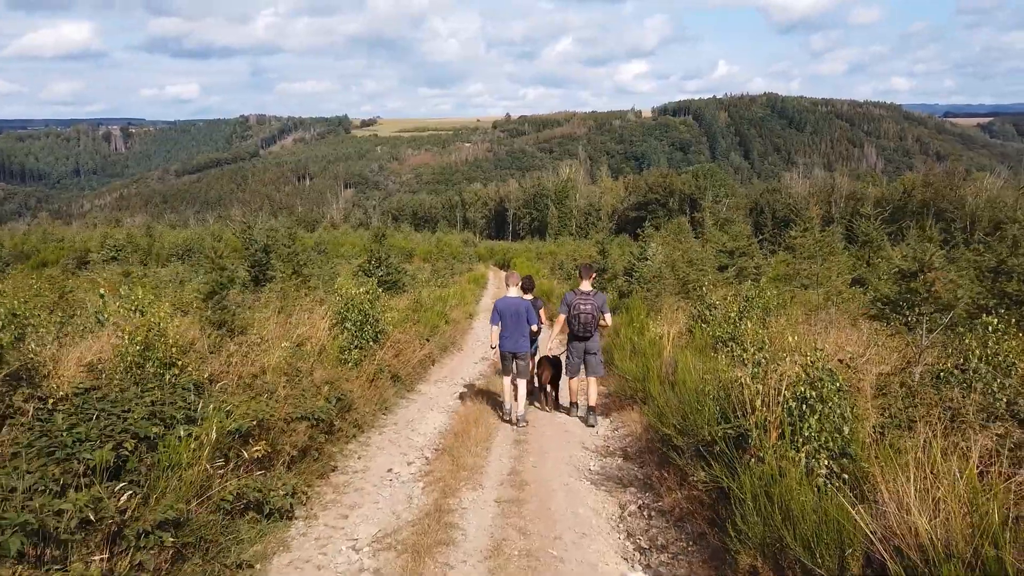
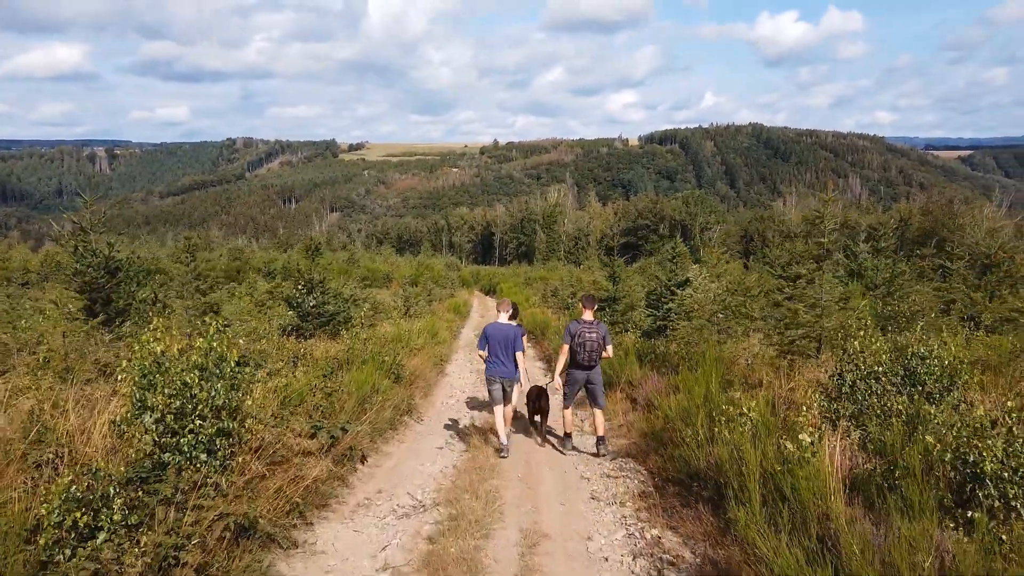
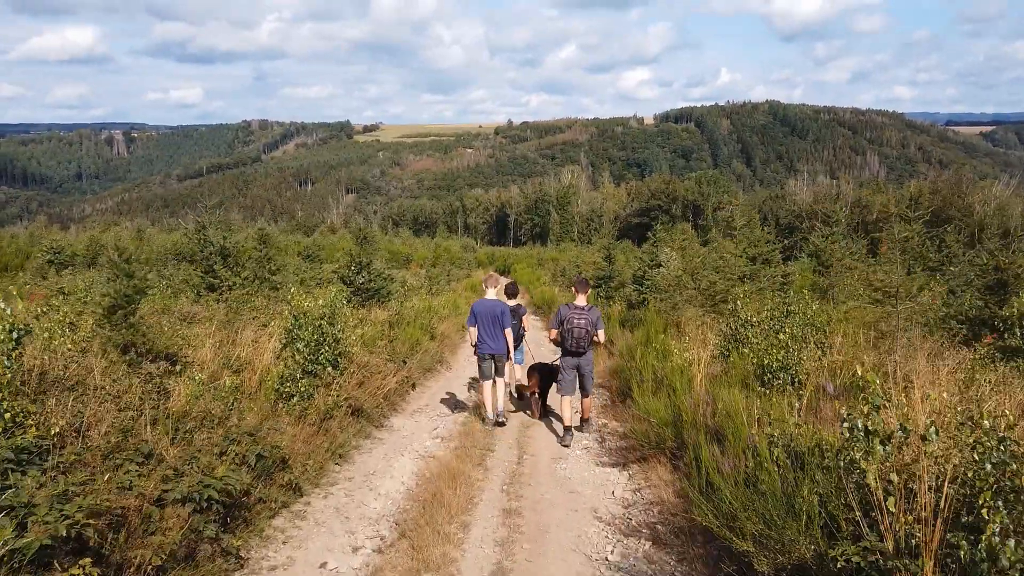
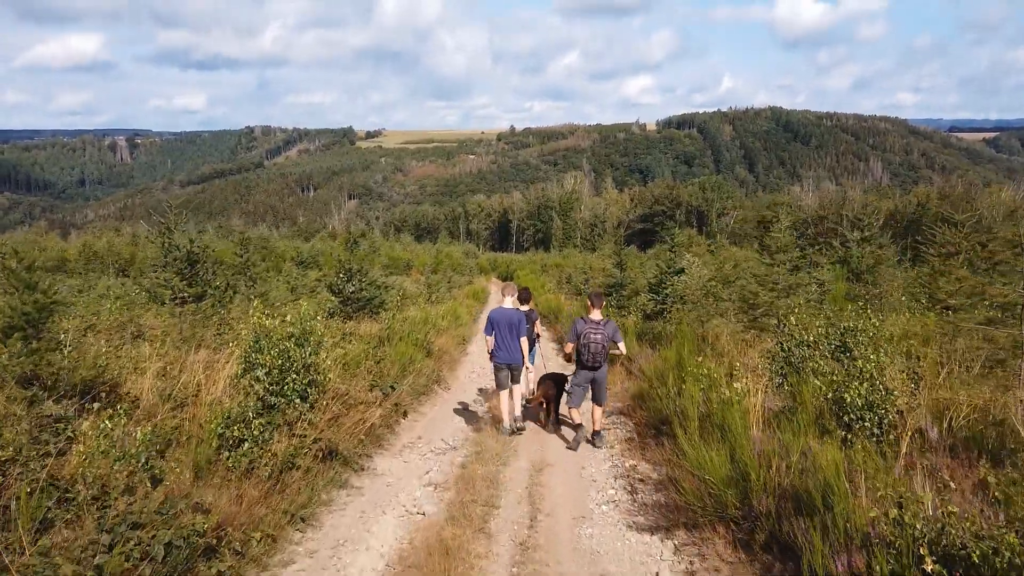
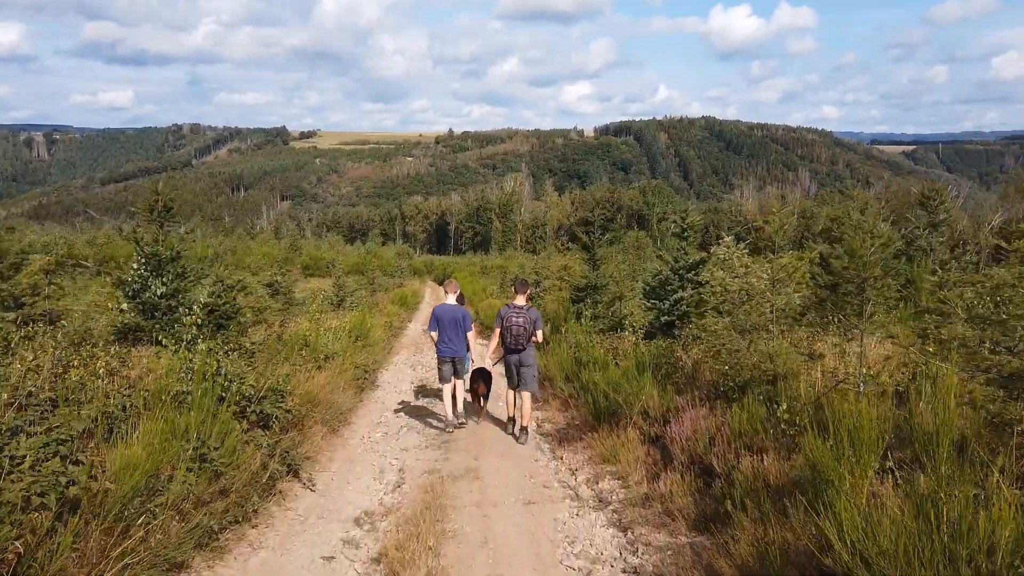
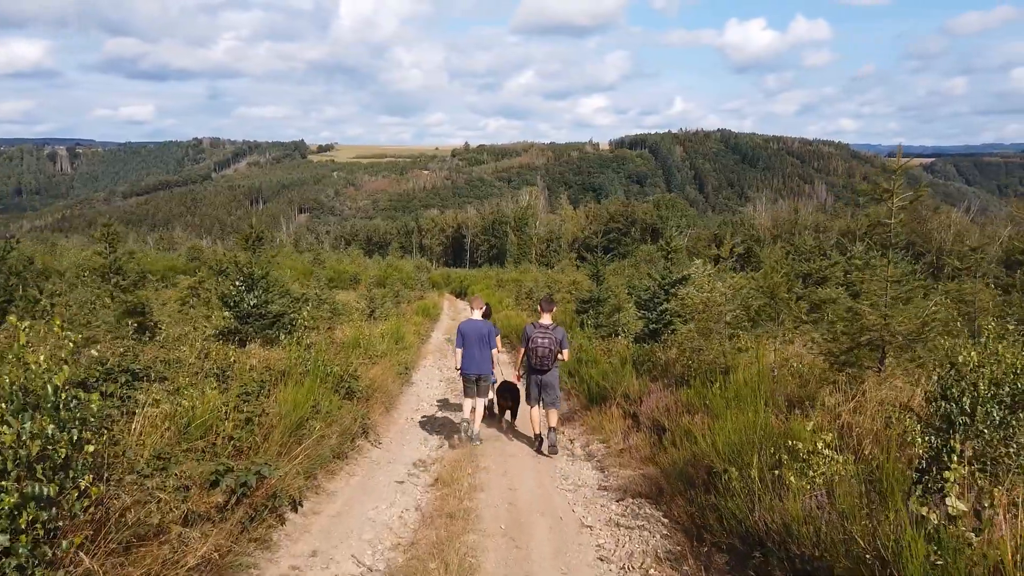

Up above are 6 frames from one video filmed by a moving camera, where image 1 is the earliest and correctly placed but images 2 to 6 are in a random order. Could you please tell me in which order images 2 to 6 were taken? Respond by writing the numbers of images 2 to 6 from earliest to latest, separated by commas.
3, 4, 2, 6, 5
